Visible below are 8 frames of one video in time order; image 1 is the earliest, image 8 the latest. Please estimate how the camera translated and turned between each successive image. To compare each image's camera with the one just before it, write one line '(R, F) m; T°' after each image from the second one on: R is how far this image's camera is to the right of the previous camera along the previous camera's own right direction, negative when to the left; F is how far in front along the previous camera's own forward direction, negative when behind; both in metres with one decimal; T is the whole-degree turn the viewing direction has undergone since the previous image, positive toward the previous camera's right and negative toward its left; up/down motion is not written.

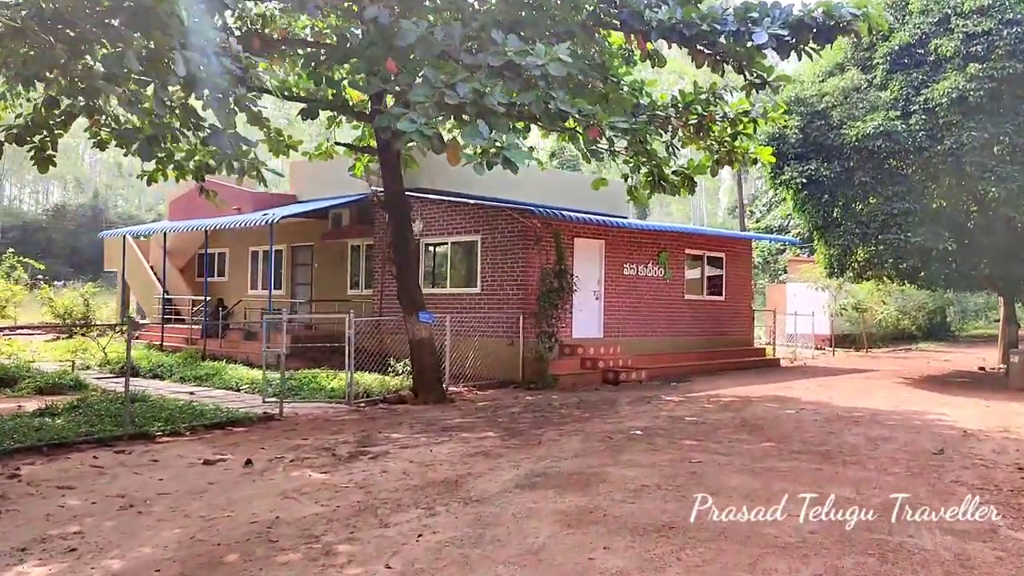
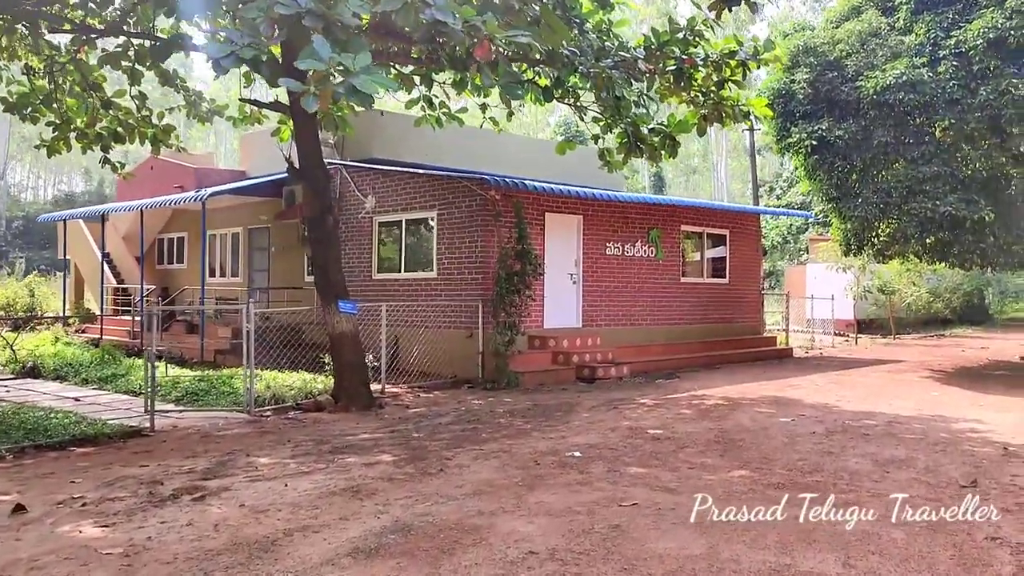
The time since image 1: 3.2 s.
(+1.0, +2.0) m; -2°
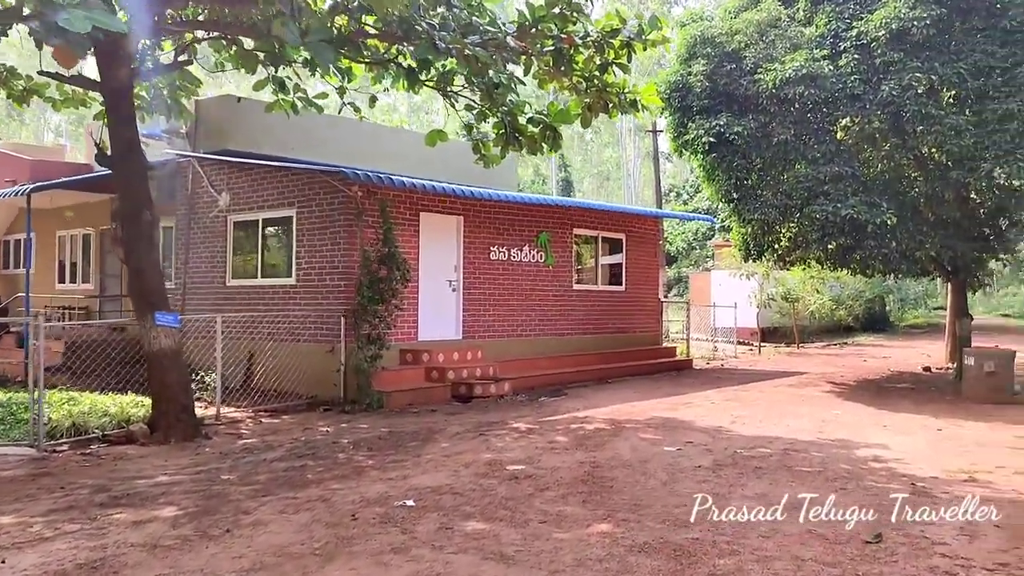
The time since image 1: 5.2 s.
(+0.6, +1.3) m; +5°
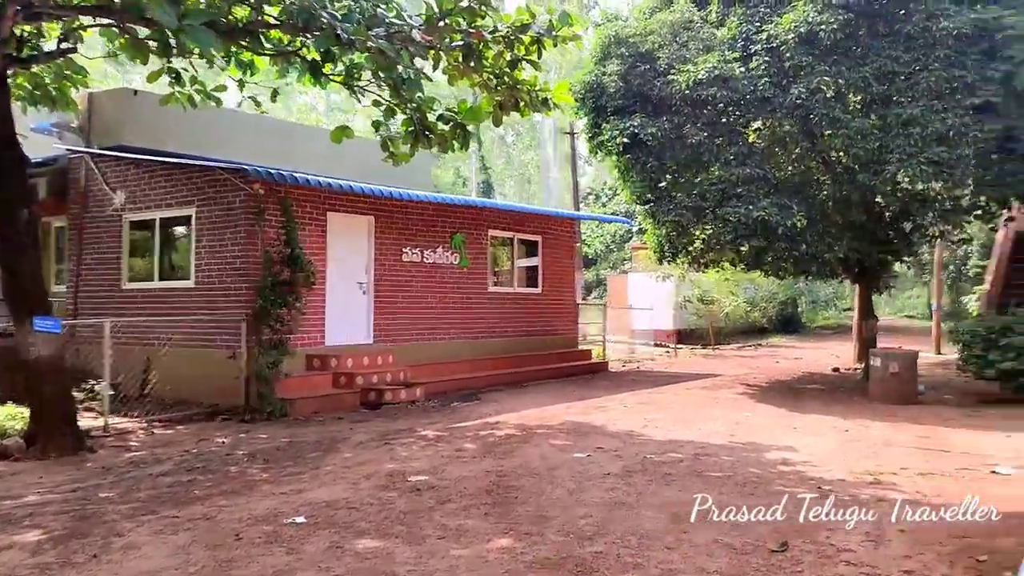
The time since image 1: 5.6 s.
(+0.2, +0.3) m; +5°
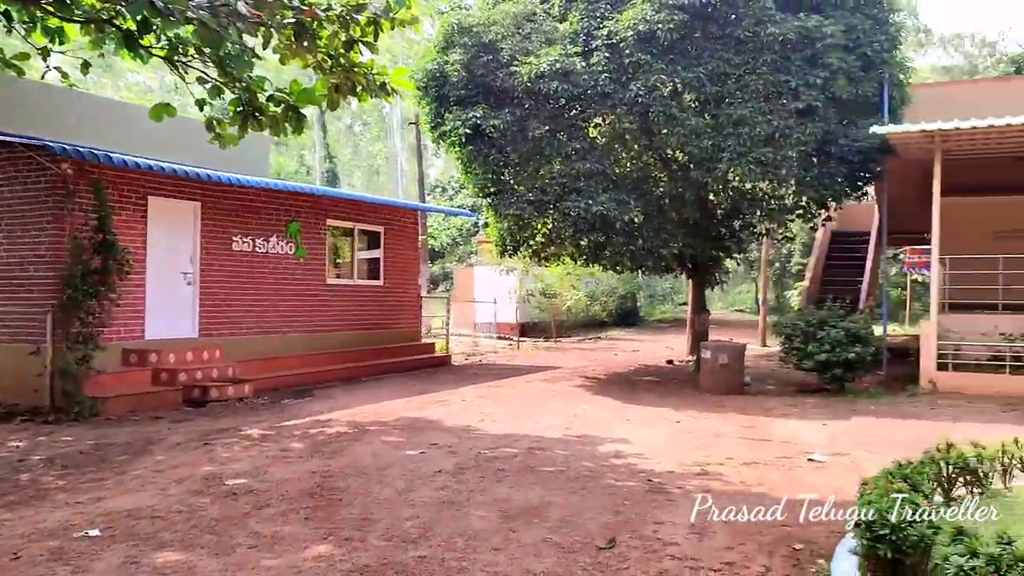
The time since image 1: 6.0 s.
(+0.1, +0.2) m; +10°
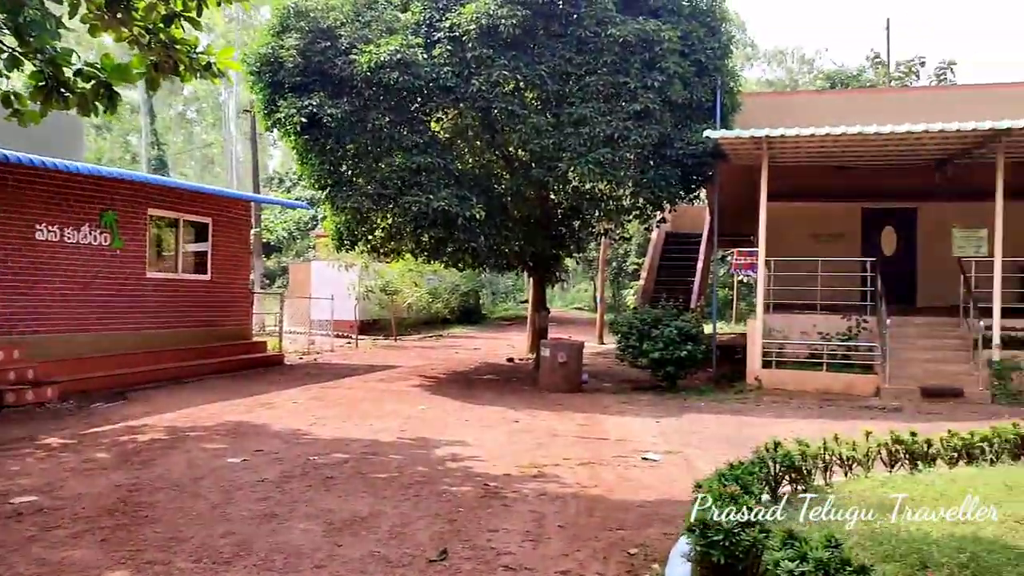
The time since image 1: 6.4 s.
(+0.1, +0.3) m; +10°
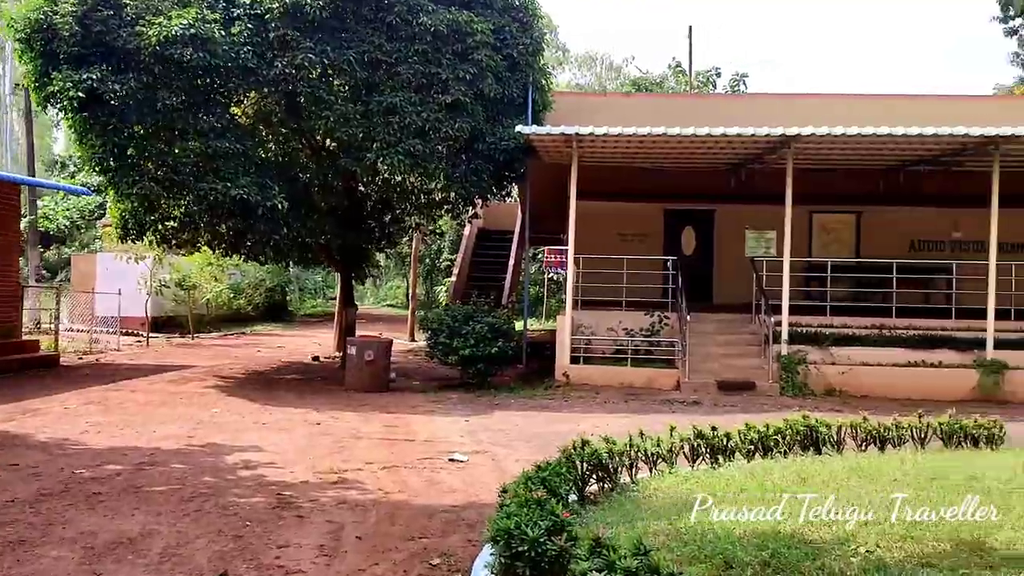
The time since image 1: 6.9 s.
(+0.1, +0.3) m; +12°
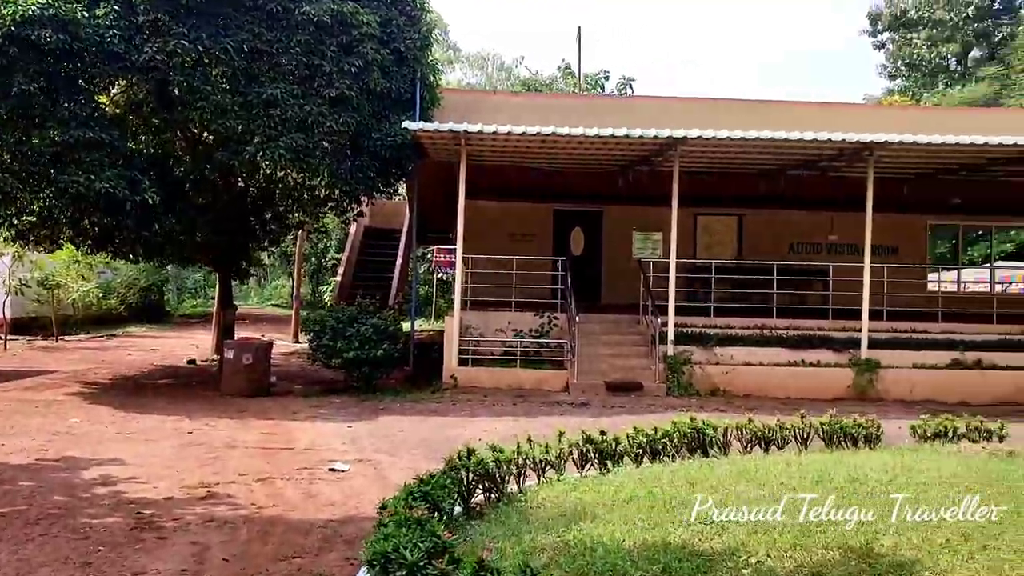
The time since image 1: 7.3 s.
(0.0, +0.2) m; +7°
